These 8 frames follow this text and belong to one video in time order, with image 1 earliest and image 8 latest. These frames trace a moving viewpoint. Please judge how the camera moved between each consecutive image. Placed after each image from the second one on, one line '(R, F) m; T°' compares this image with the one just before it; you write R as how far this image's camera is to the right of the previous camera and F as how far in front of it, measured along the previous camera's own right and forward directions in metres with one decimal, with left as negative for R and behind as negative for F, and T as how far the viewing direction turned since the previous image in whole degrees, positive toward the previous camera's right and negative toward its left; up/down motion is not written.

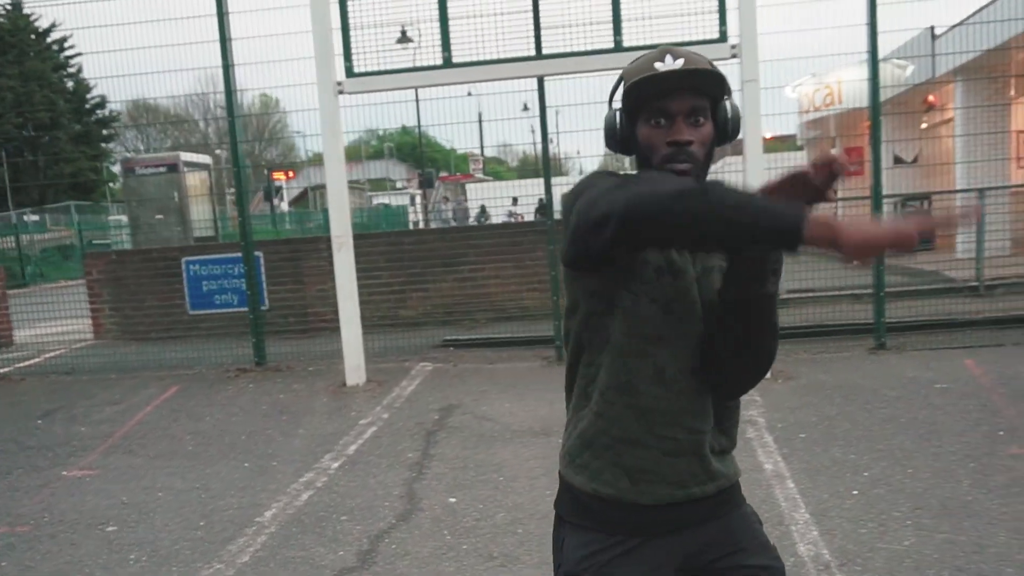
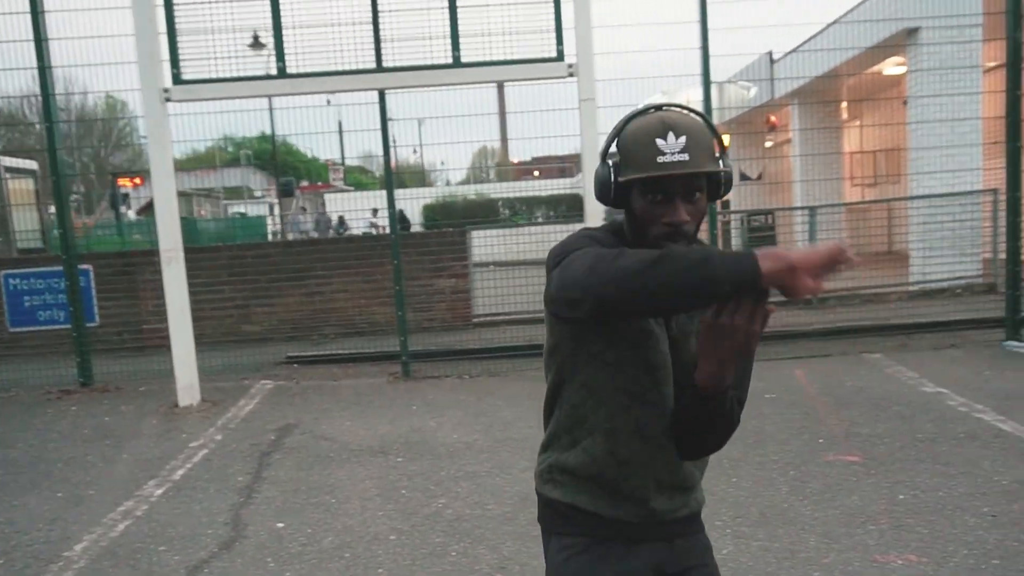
(+0.3, 0.0) m; +7°
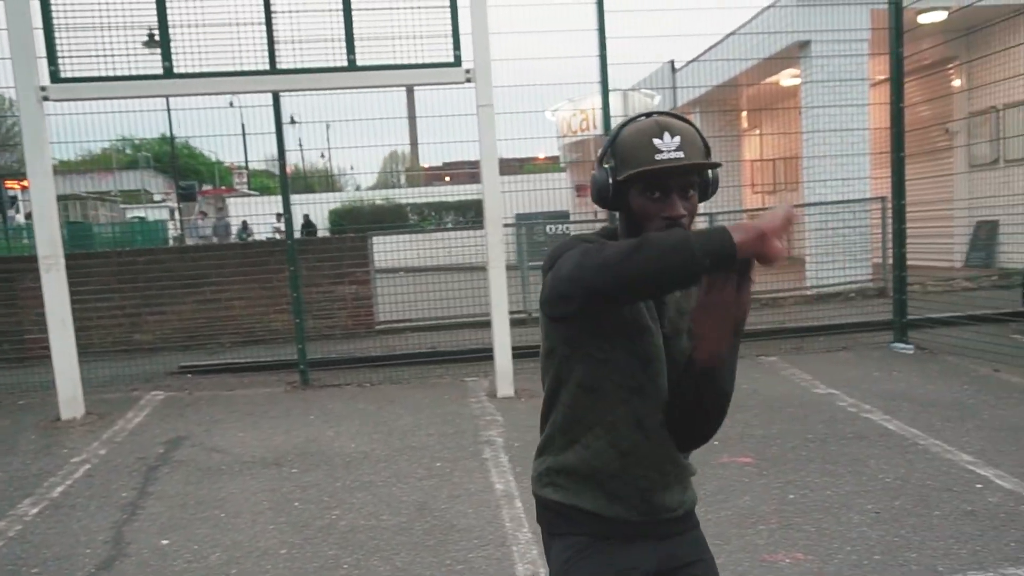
(+0.2, 0.0) m; +5°
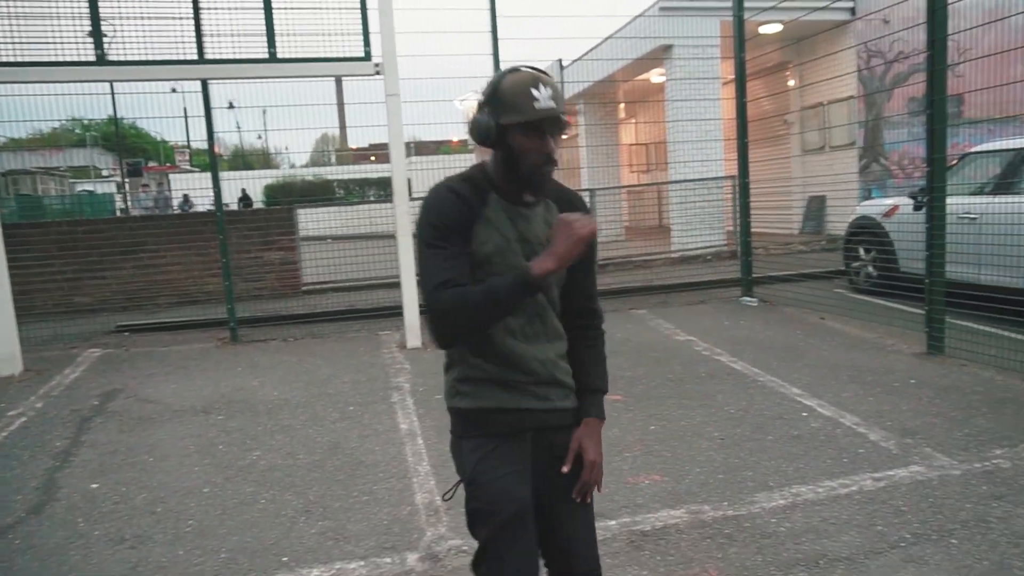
(+0.1, -0.6) m; +5°
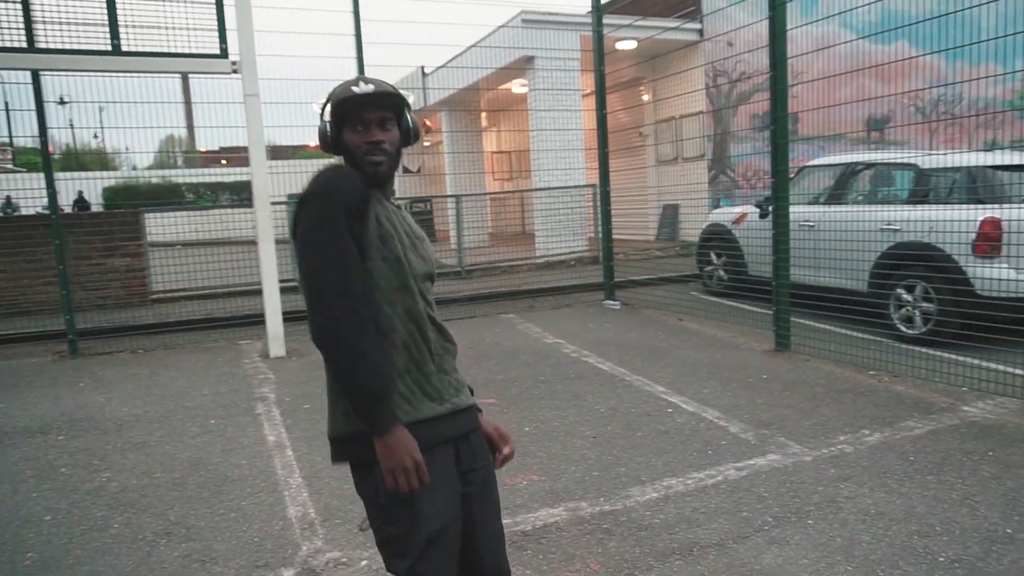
(-0.1, 0.0) m; +10°
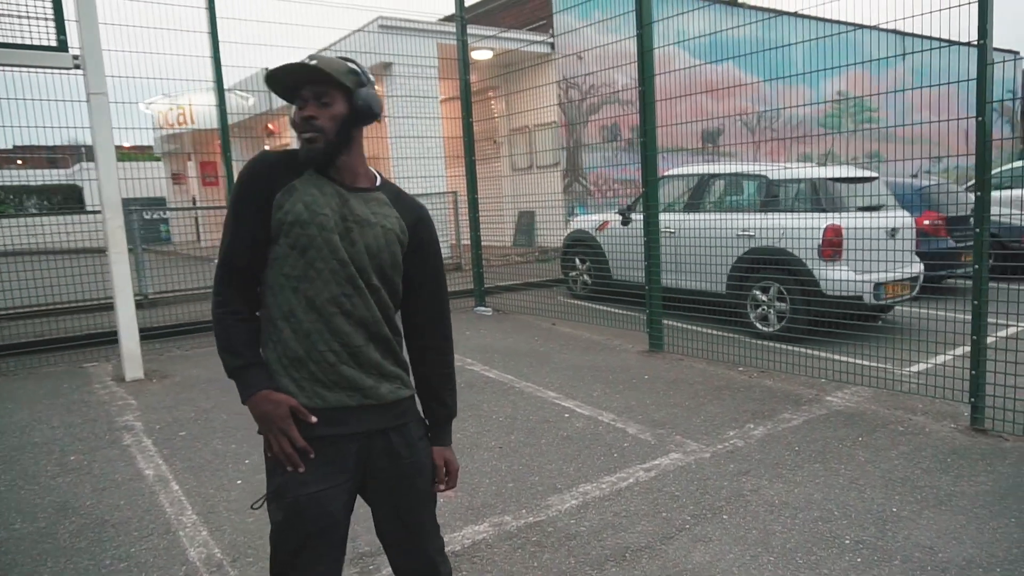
(-0.4, +0.2) m; +12°
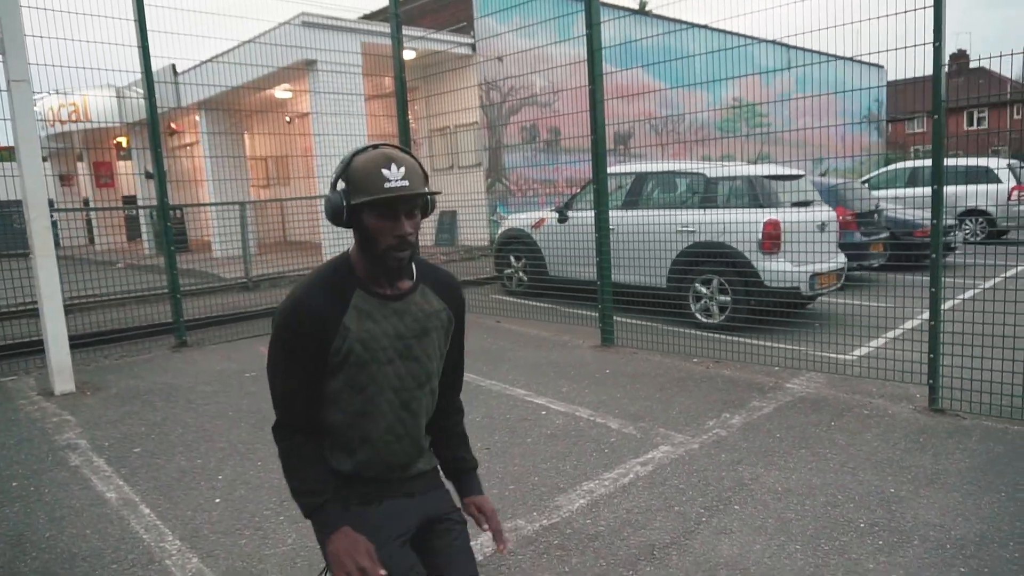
(-0.5, +0.2) m; +8°
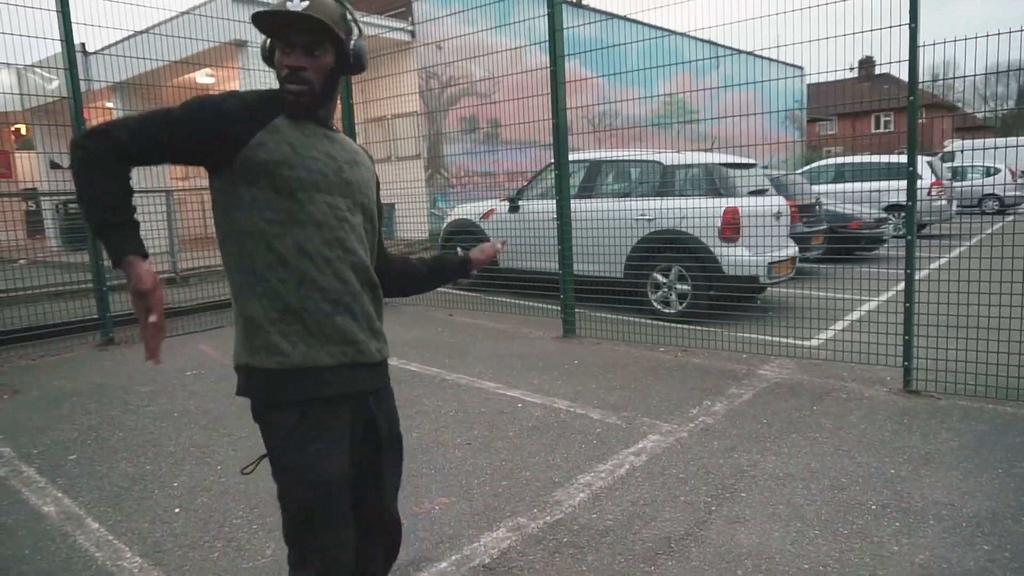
(-0.3, +0.3) m; +5°
